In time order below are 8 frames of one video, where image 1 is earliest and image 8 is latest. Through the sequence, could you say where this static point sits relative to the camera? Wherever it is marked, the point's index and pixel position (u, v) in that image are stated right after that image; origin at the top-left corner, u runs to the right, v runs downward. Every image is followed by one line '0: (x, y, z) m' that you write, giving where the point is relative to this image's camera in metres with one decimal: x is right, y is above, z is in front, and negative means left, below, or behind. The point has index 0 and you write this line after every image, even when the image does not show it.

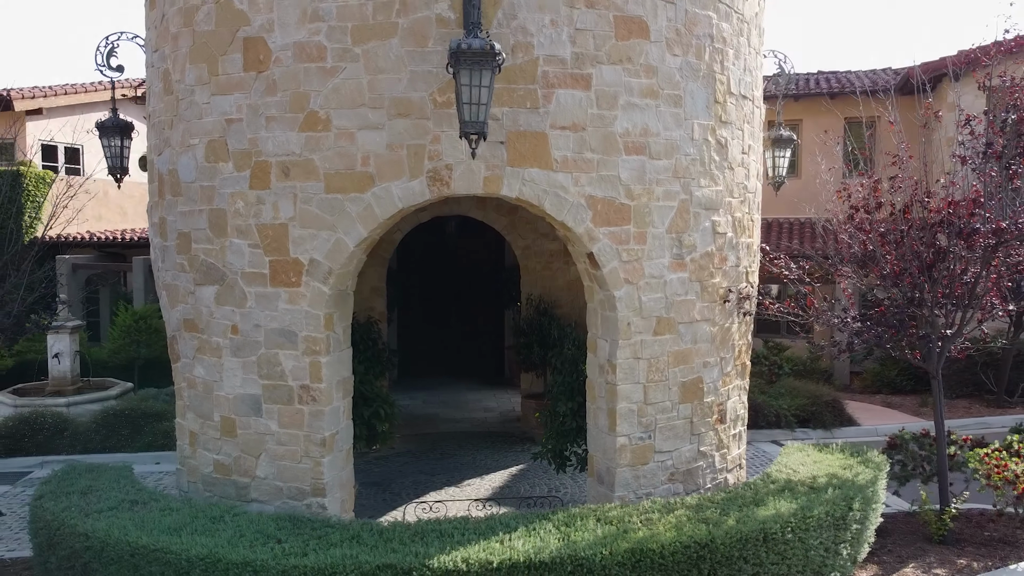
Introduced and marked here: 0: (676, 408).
0: (+1.3, -1.0, +5.7) m
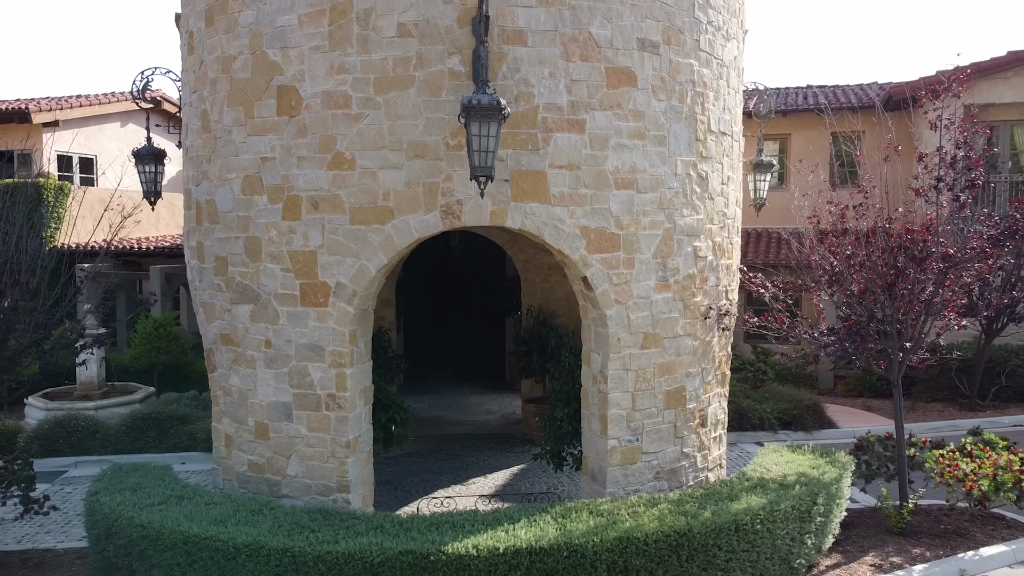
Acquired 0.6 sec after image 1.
0: (+1.4, -1.1, +6.4) m
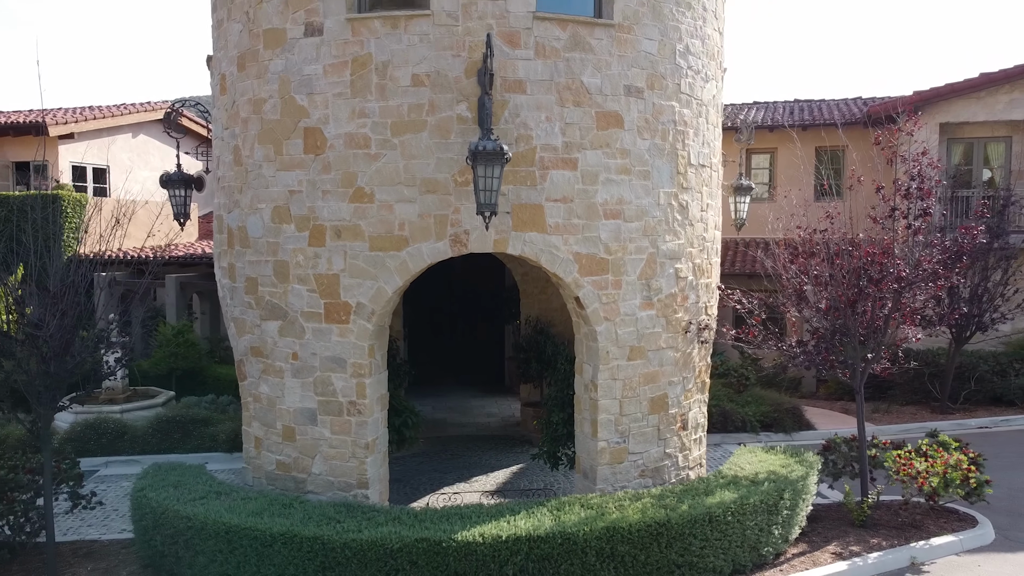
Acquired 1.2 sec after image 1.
0: (+1.4, -1.3, +7.1) m
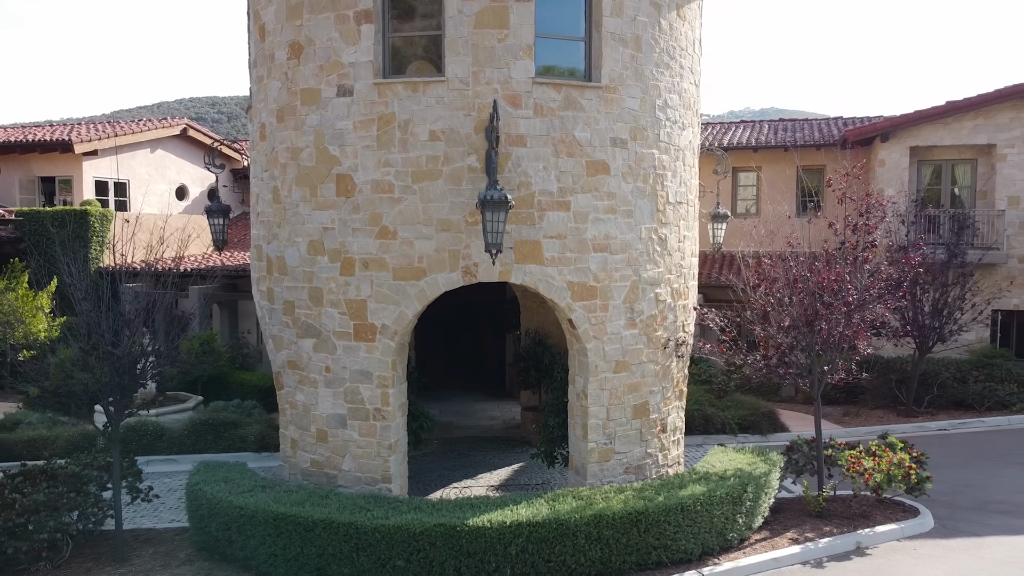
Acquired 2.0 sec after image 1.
0: (+1.4, -1.6, +8.3) m
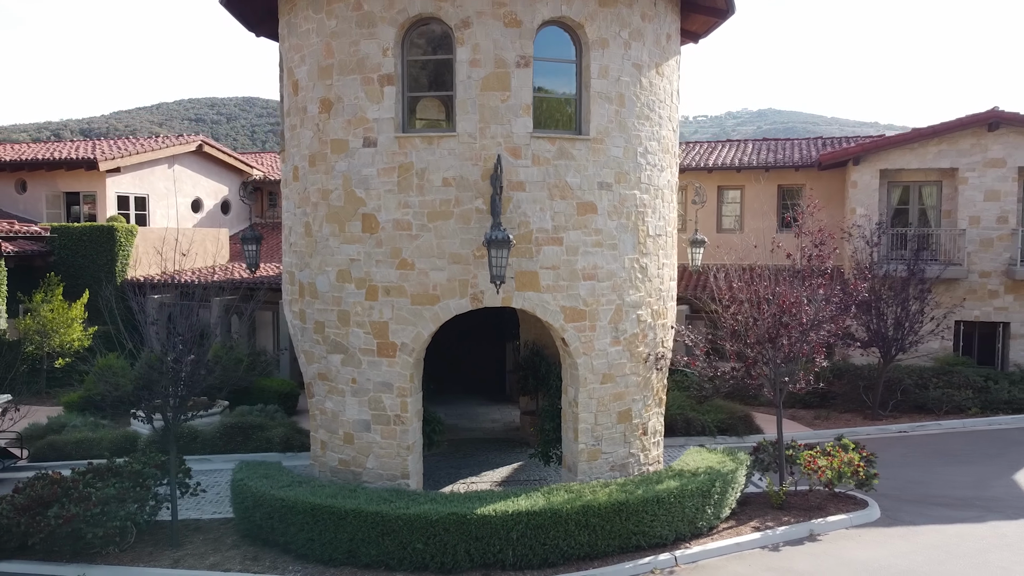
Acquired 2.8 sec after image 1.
0: (+1.4, -1.9, +9.5) m
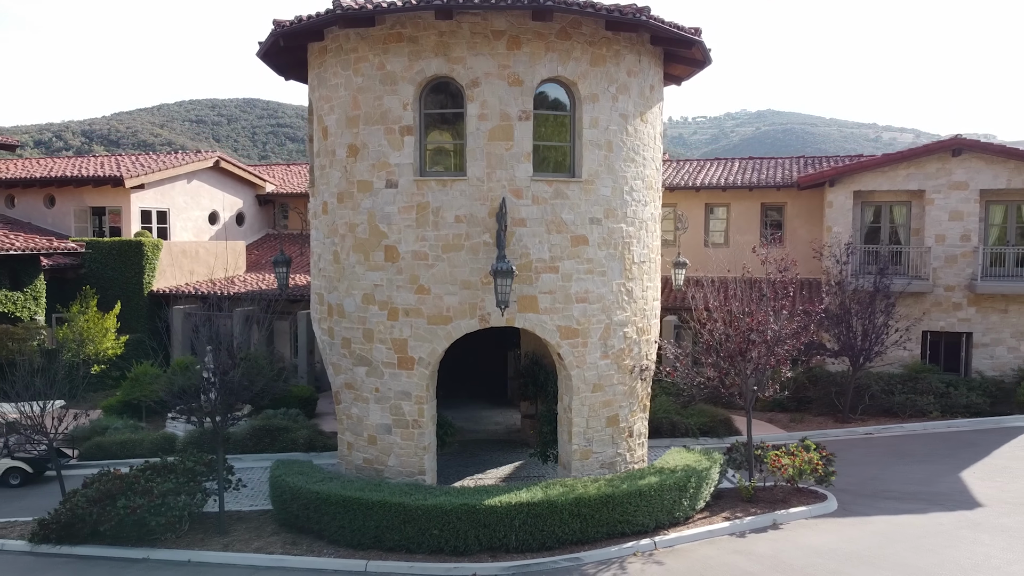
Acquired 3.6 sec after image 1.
0: (+1.4, -2.2, +10.9) m
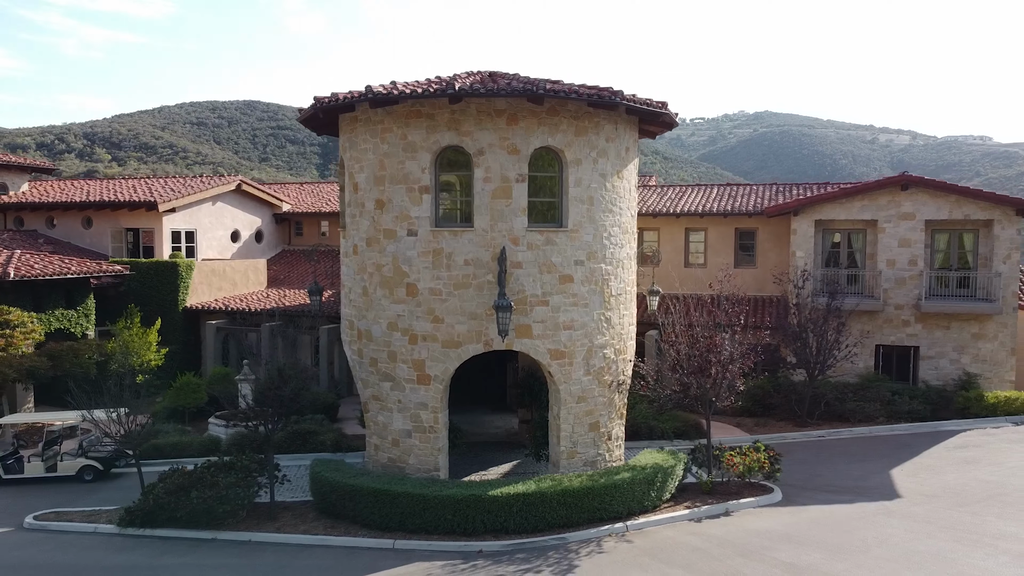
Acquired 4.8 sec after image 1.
0: (+1.4, -2.7, +13.2) m
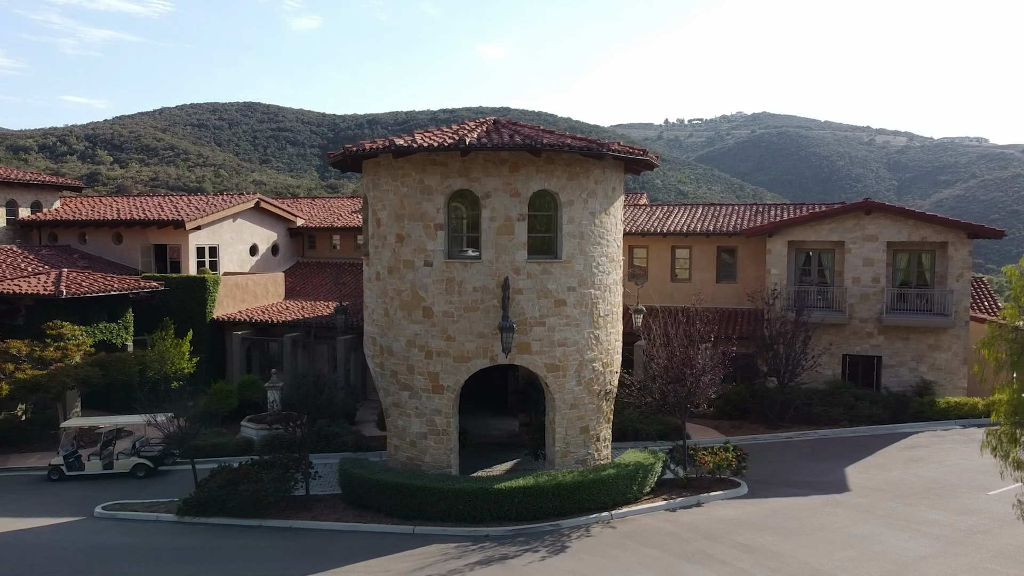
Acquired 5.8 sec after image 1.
0: (+1.5, -3.2, +15.3) m
